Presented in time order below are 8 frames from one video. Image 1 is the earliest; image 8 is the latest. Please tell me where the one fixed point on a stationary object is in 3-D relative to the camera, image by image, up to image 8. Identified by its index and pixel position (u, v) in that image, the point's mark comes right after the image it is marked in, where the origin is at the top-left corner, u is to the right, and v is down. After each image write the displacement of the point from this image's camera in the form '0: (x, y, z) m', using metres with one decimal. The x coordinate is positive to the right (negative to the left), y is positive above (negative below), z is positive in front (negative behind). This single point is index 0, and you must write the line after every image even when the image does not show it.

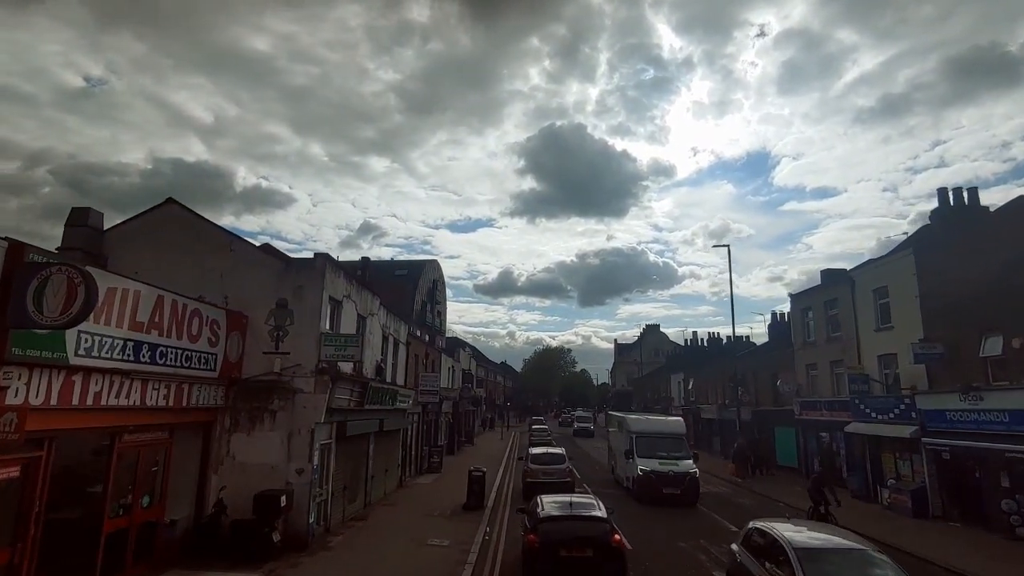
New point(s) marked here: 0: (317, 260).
0: (-4.5, +0.6, +13.1) m
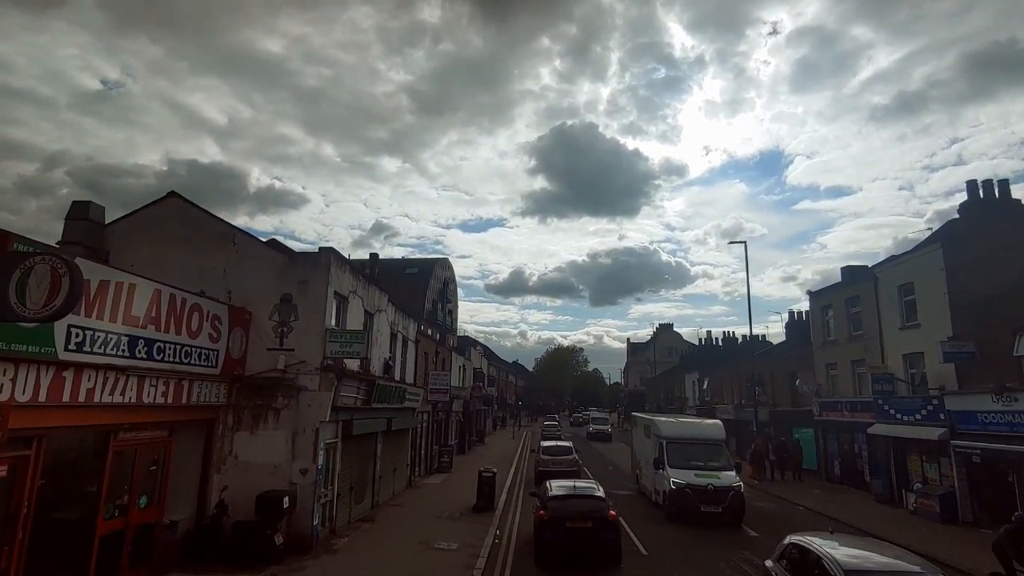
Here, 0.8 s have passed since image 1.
0: (-4.2, +0.7, +12.7) m
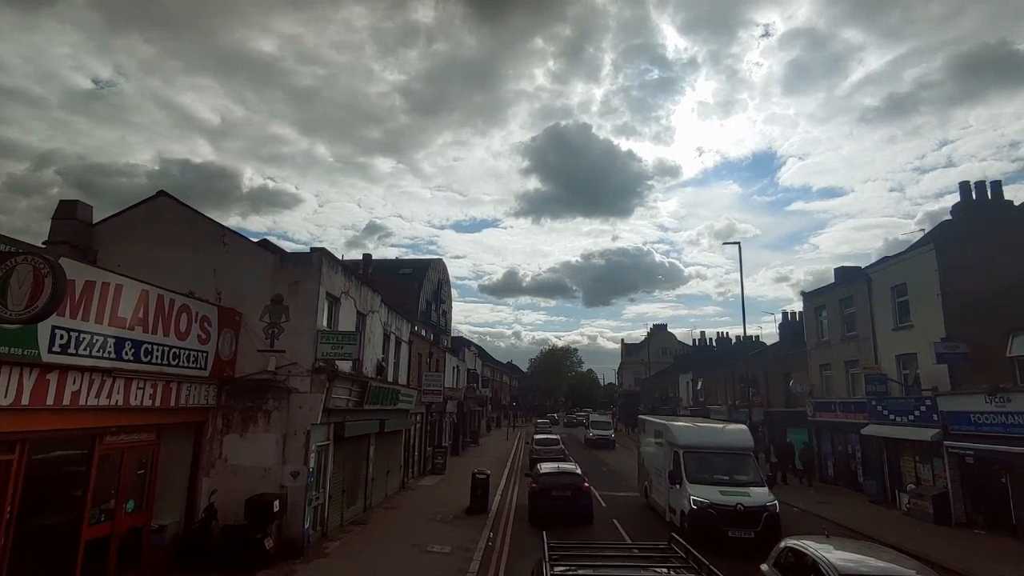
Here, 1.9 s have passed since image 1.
0: (-4.4, +0.7, +12.6) m
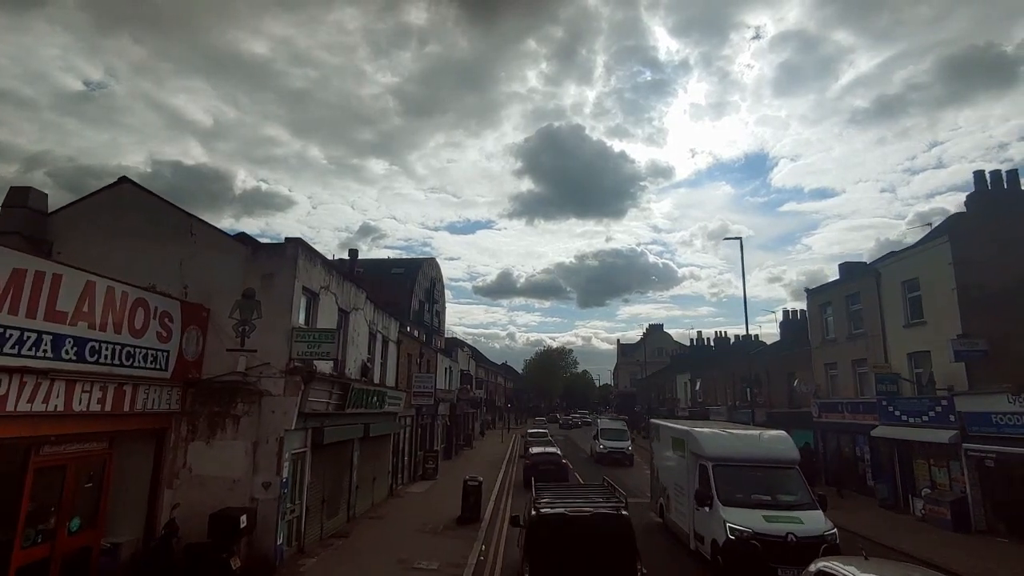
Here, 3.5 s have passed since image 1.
0: (-4.5, +0.9, +11.6) m
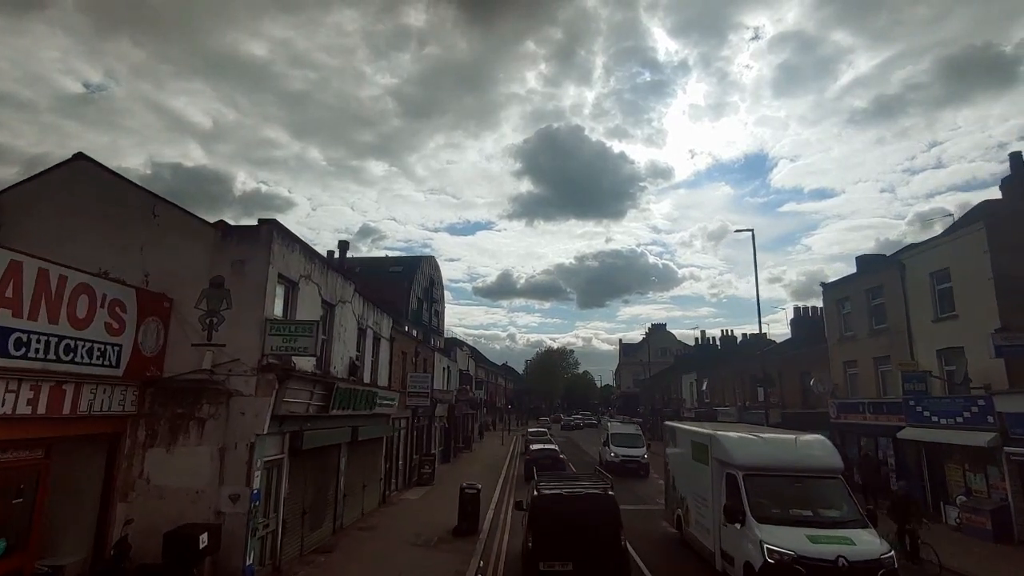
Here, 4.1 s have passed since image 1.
0: (-4.5, +1.1, +10.3) m
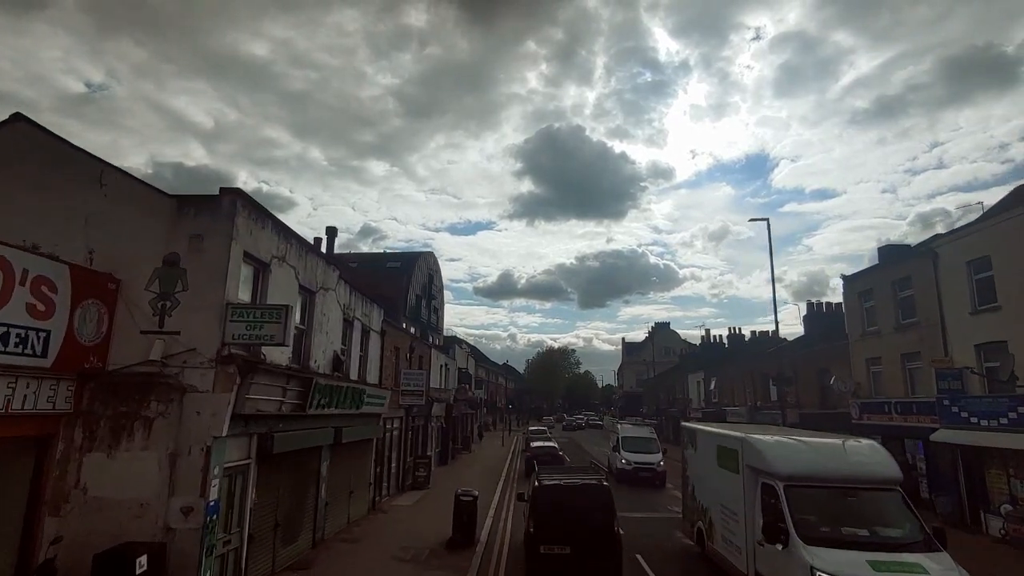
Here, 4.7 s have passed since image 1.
0: (-4.5, +1.4, +8.9) m
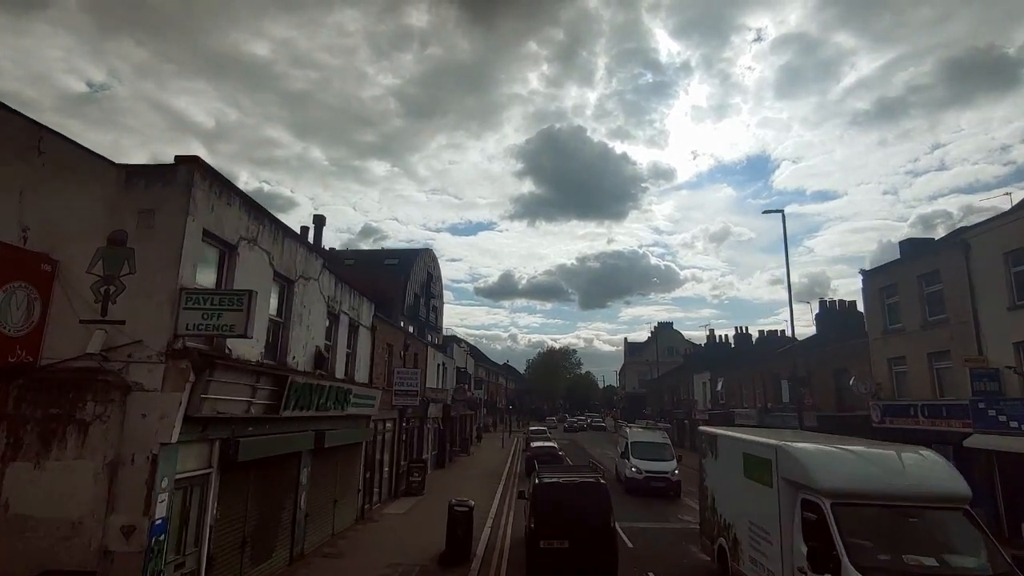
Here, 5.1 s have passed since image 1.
0: (-4.5, +1.6, +7.8) m
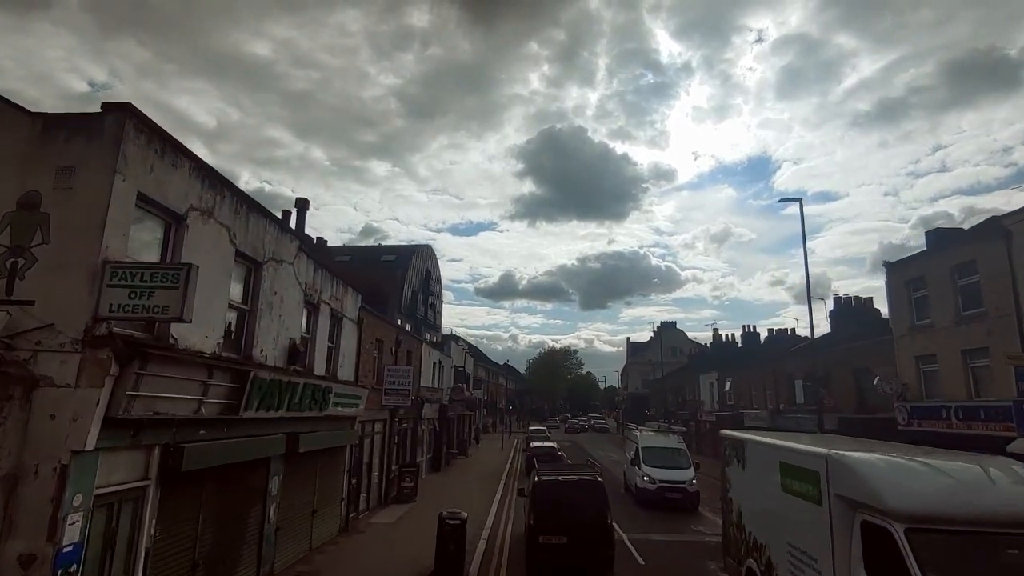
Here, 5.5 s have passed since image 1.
0: (-4.5, +1.9, +6.4) m
